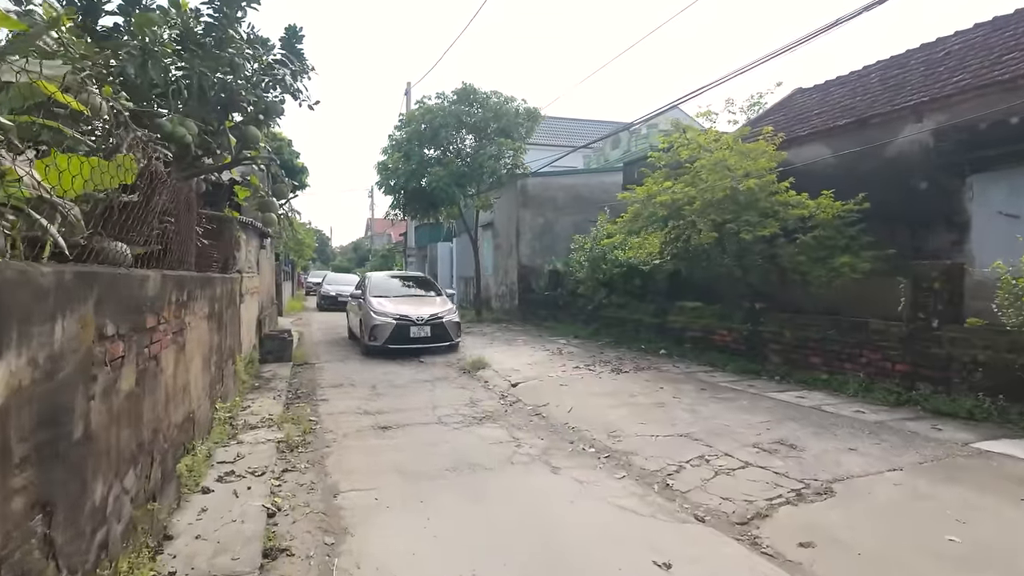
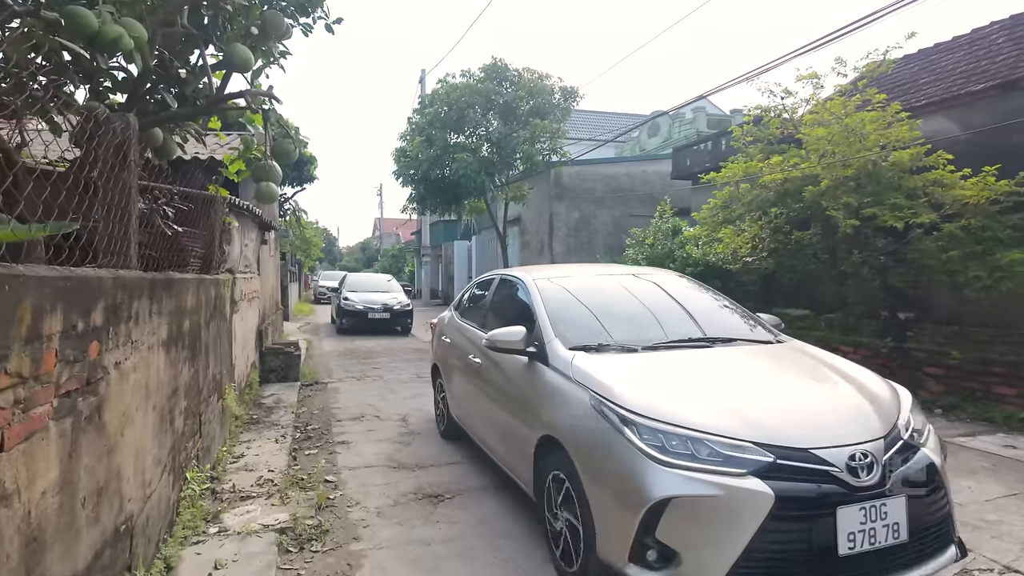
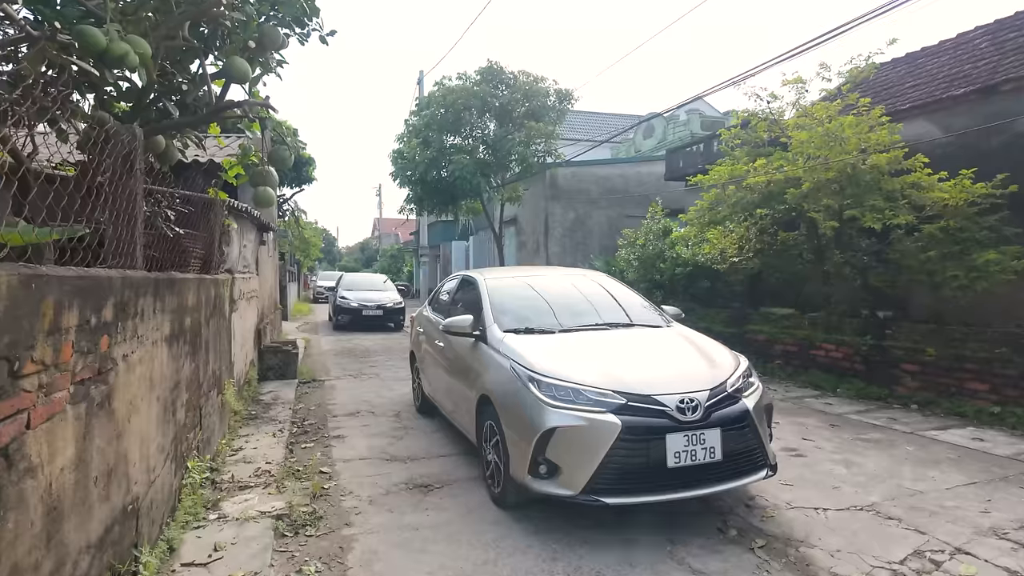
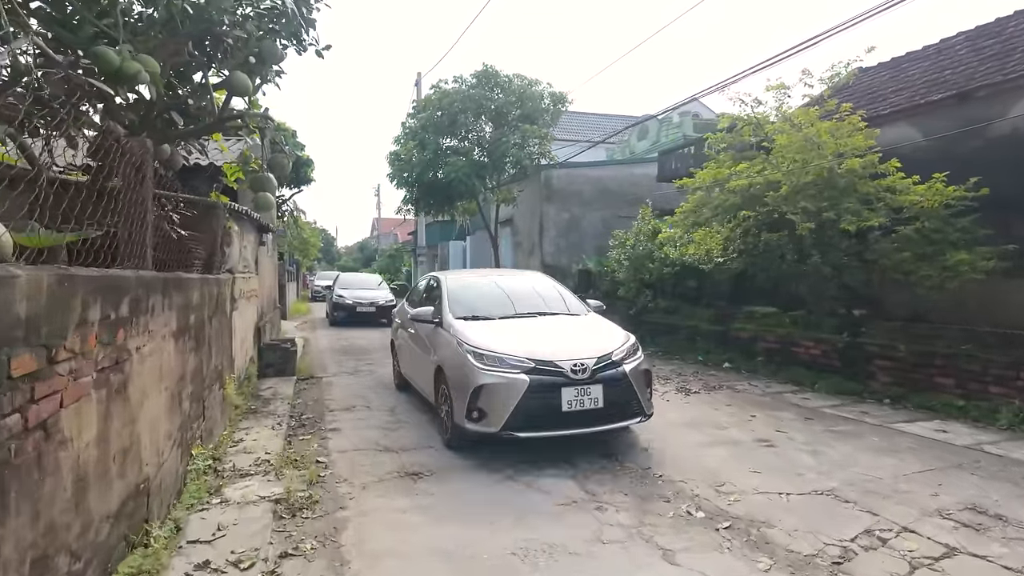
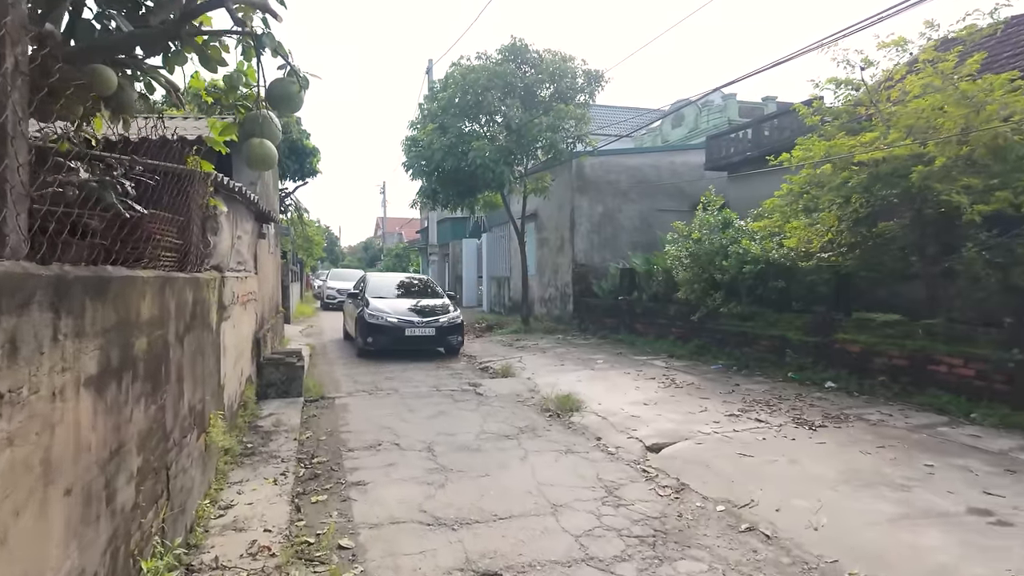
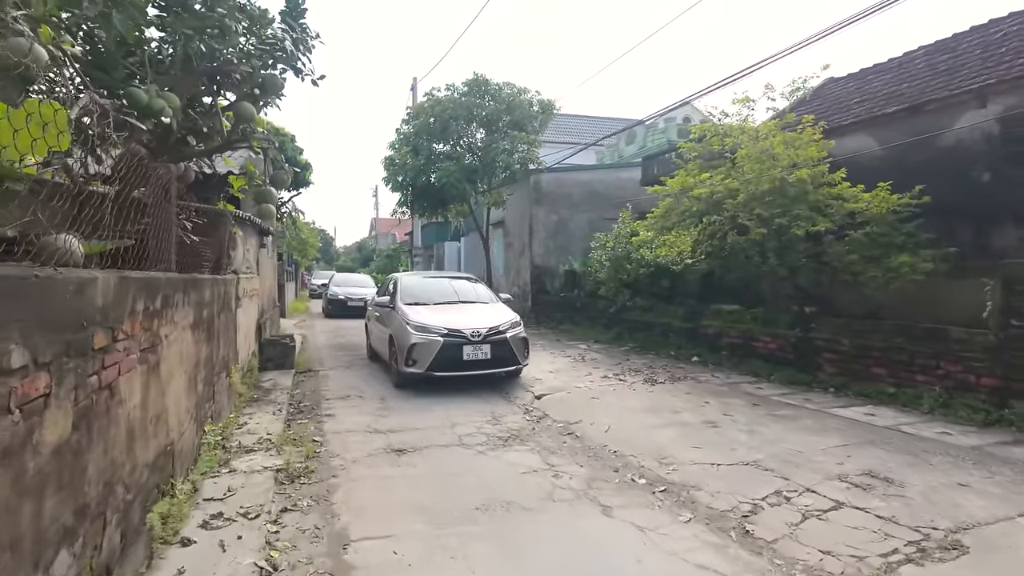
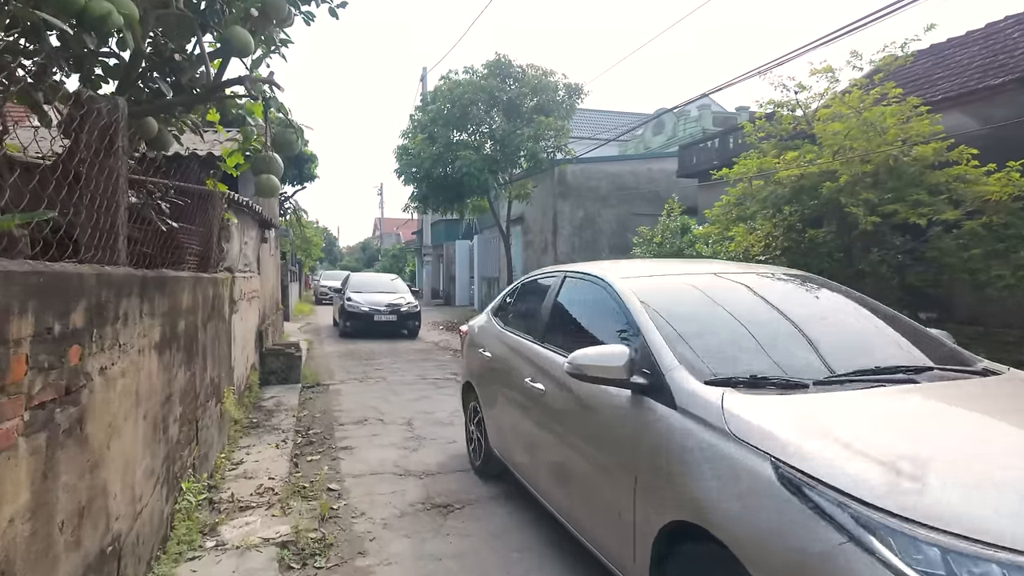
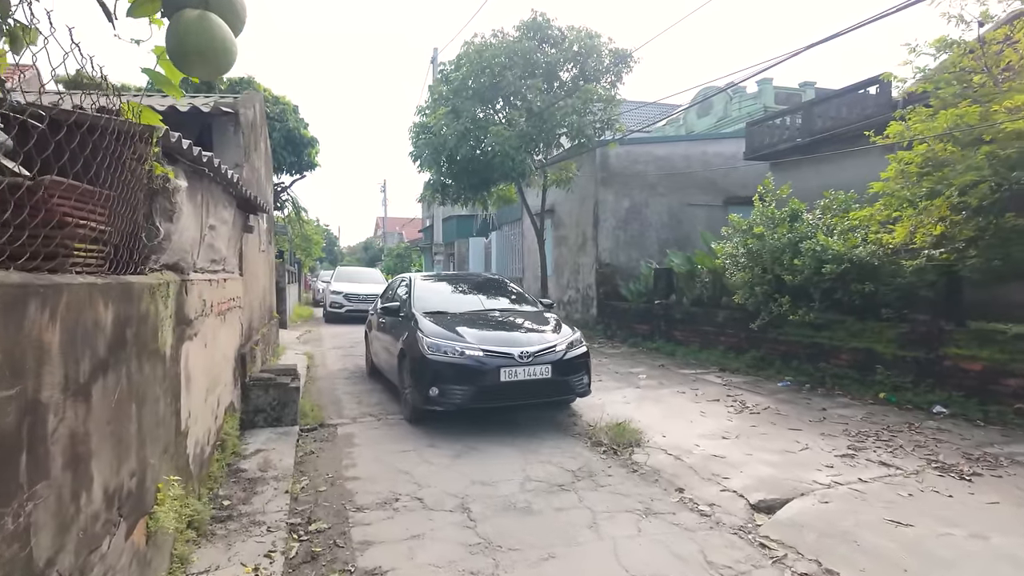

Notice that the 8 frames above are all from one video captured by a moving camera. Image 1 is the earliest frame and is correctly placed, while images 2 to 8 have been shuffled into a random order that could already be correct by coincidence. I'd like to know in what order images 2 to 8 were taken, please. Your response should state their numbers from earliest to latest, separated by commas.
6, 4, 3, 2, 7, 5, 8
